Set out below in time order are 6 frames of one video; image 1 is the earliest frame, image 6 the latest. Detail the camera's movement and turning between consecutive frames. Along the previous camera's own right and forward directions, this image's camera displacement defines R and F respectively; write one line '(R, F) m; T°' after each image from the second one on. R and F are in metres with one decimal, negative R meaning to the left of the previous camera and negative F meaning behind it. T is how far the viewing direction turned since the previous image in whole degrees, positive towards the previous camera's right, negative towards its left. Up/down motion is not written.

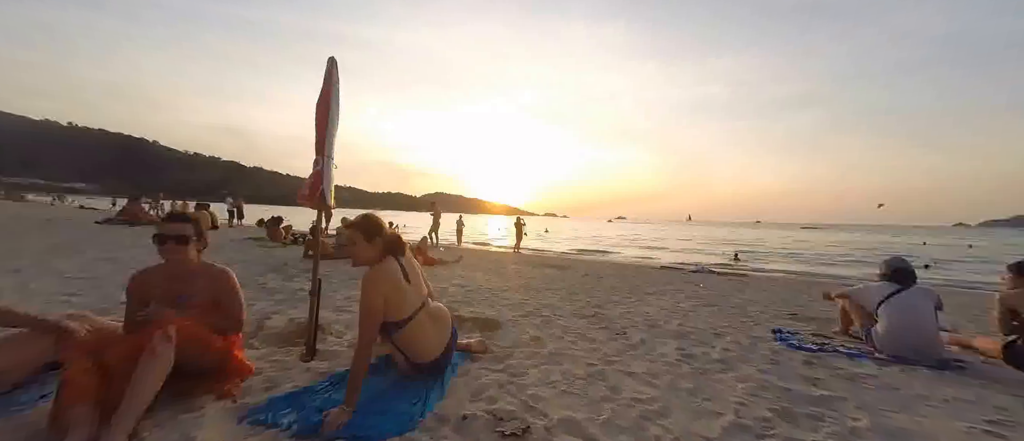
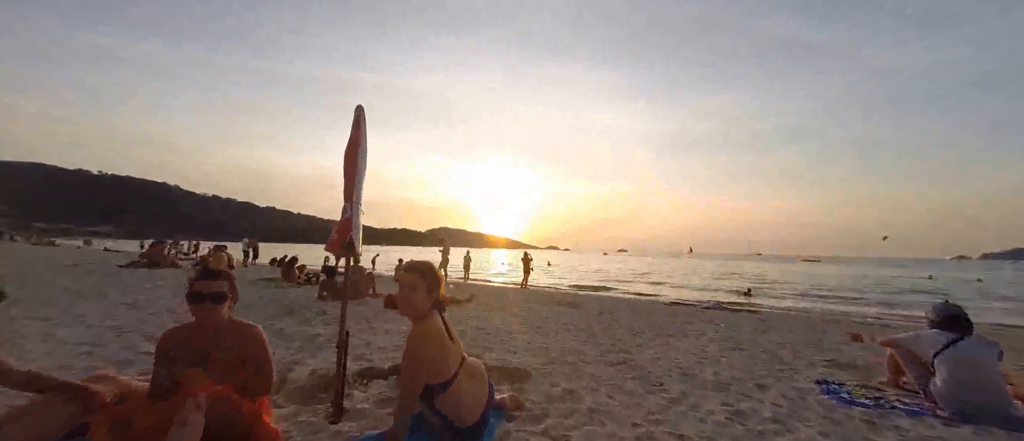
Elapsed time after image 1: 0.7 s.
(-0.2, 0.0) m; -1°
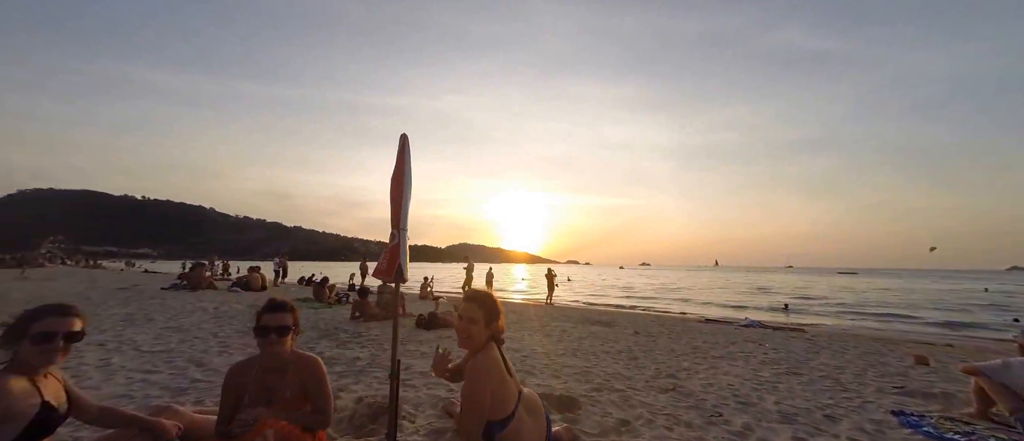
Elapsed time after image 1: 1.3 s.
(-0.3, 0.0) m; -3°
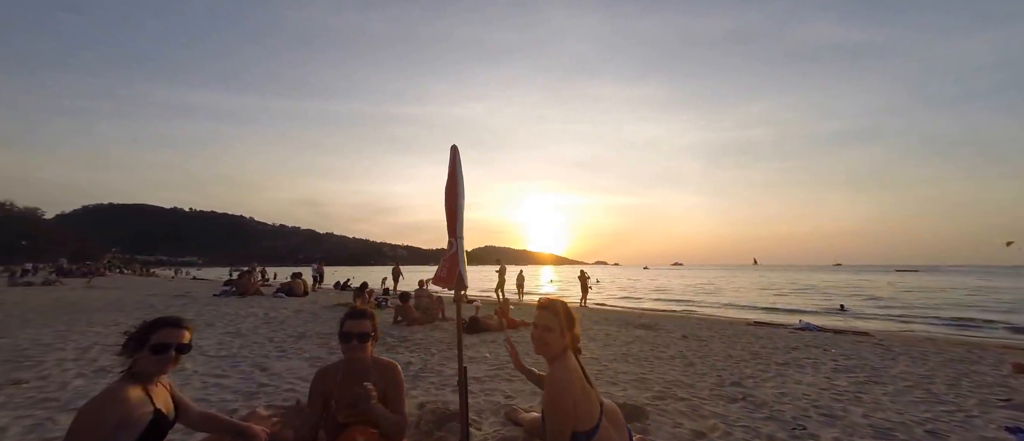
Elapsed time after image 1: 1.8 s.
(-0.3, 0.0) m; -4°
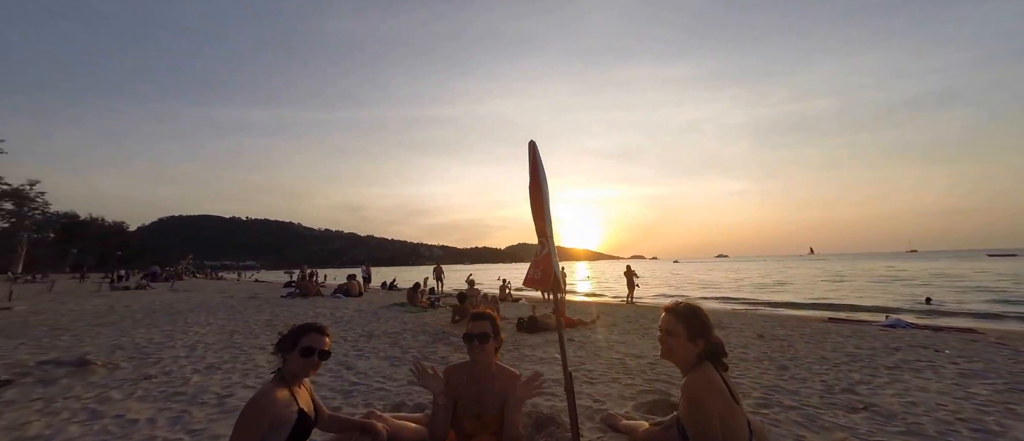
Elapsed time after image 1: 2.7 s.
(-0.6, 0.0) m; -6°
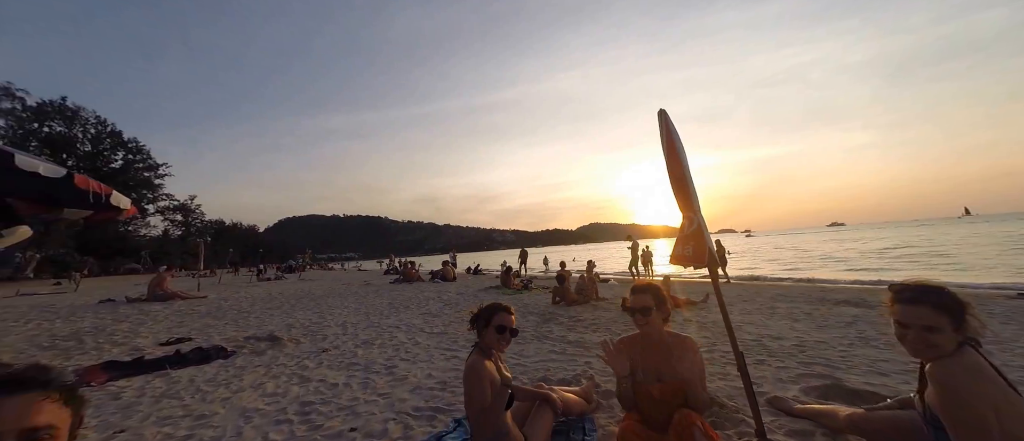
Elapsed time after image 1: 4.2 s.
(-0.7, -0.1) m; -12°
